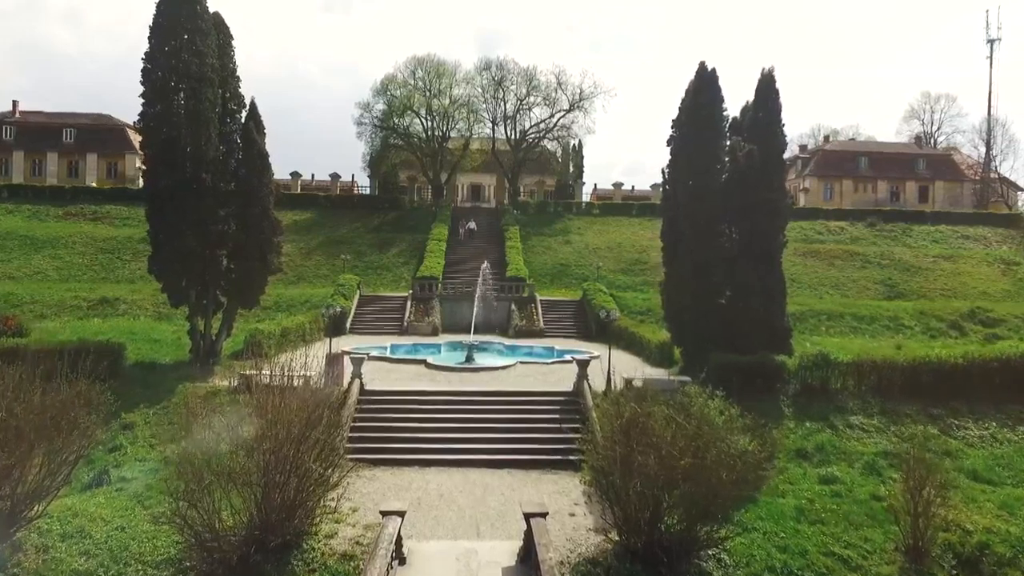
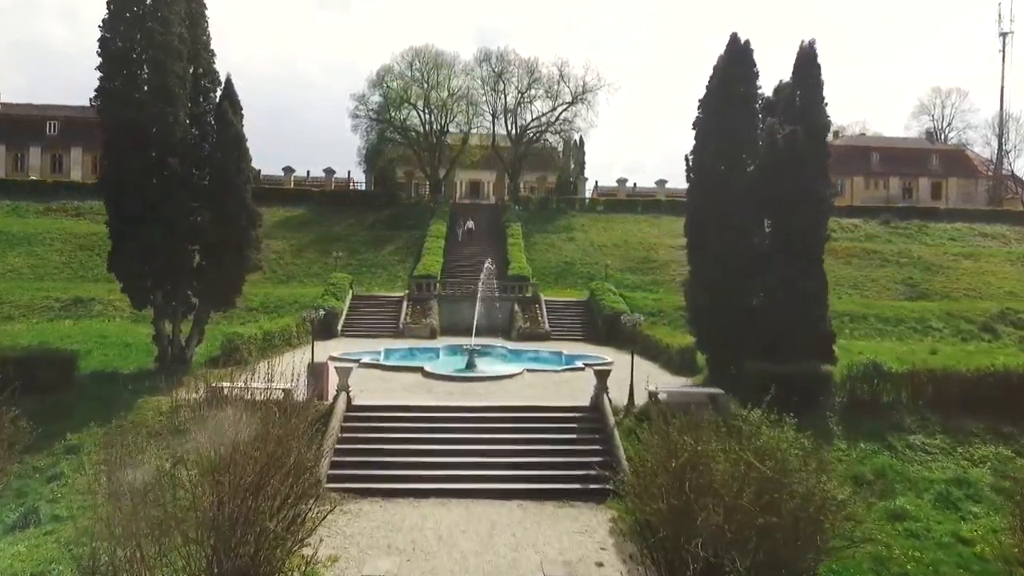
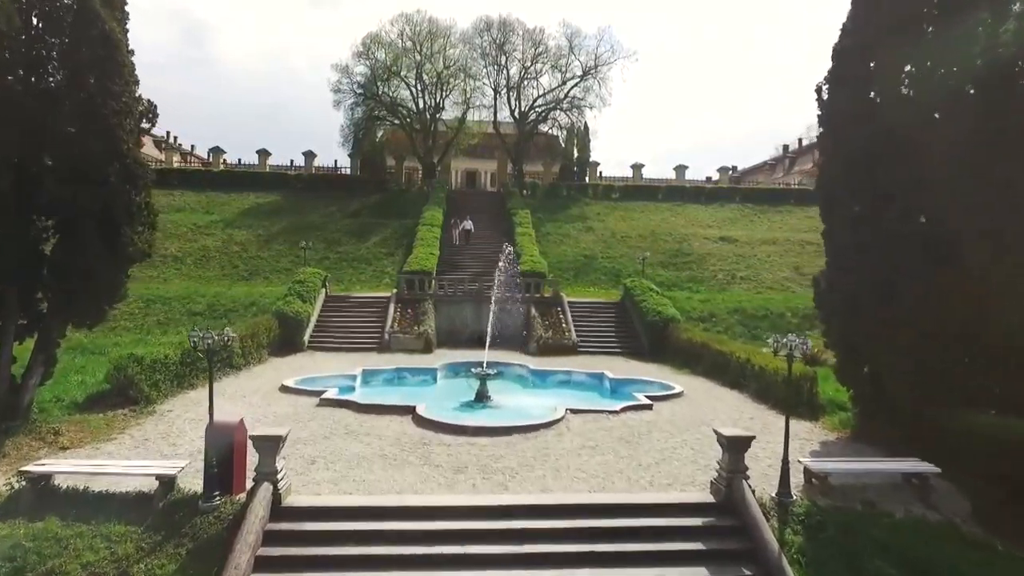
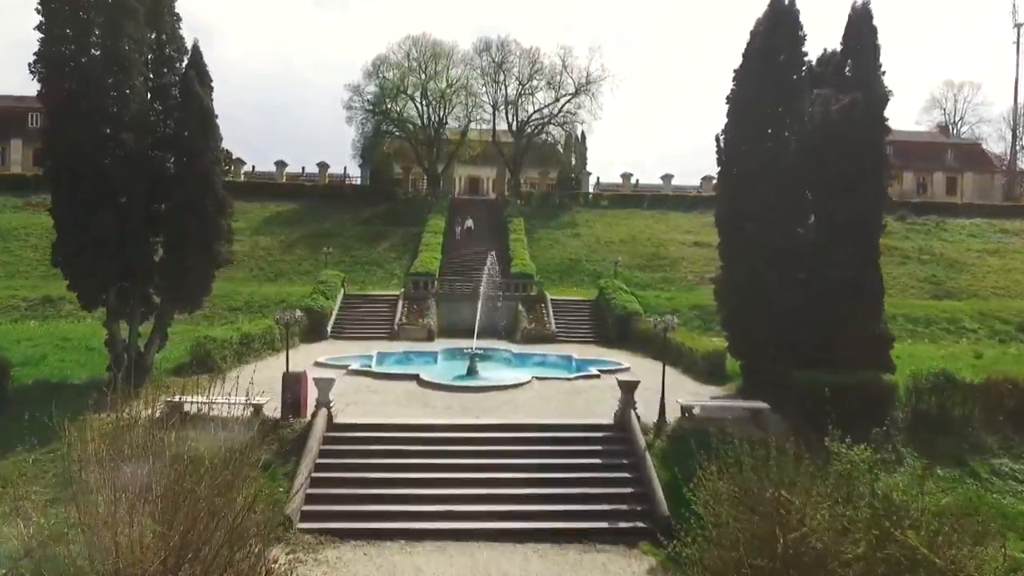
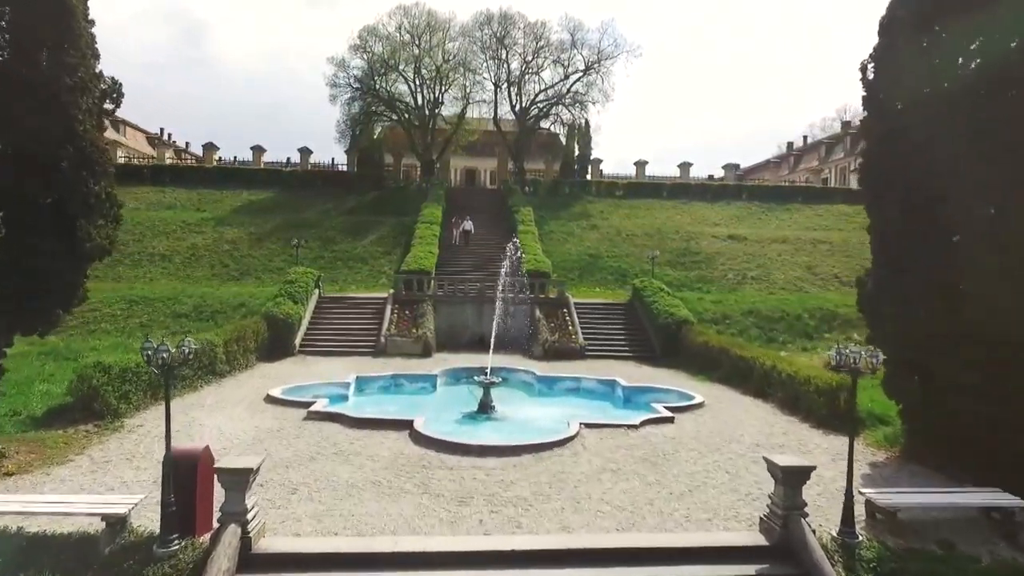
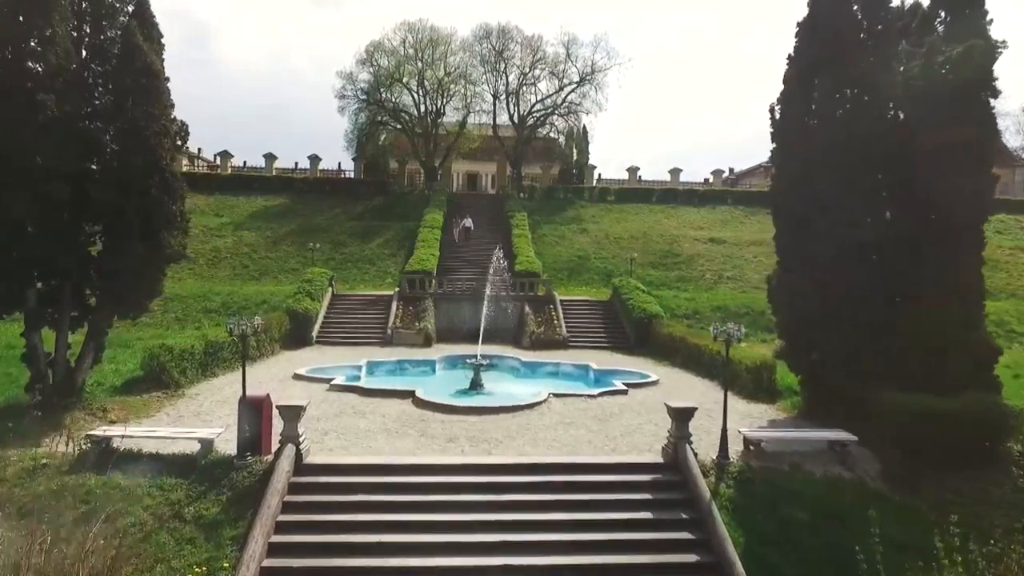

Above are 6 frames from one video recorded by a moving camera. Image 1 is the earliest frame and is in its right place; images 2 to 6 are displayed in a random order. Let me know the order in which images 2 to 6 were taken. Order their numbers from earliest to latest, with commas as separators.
2, 4, 6, 3, 5
